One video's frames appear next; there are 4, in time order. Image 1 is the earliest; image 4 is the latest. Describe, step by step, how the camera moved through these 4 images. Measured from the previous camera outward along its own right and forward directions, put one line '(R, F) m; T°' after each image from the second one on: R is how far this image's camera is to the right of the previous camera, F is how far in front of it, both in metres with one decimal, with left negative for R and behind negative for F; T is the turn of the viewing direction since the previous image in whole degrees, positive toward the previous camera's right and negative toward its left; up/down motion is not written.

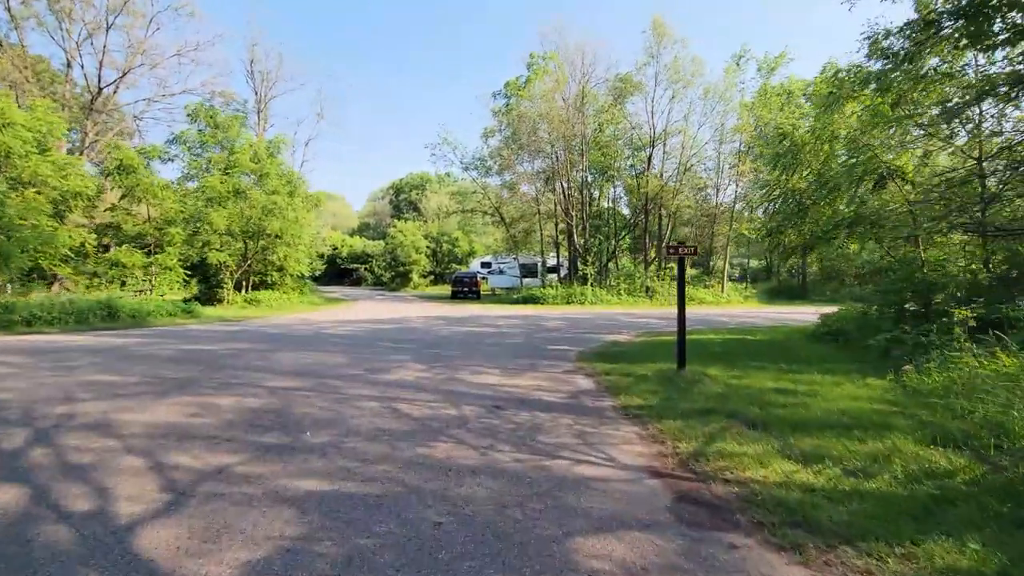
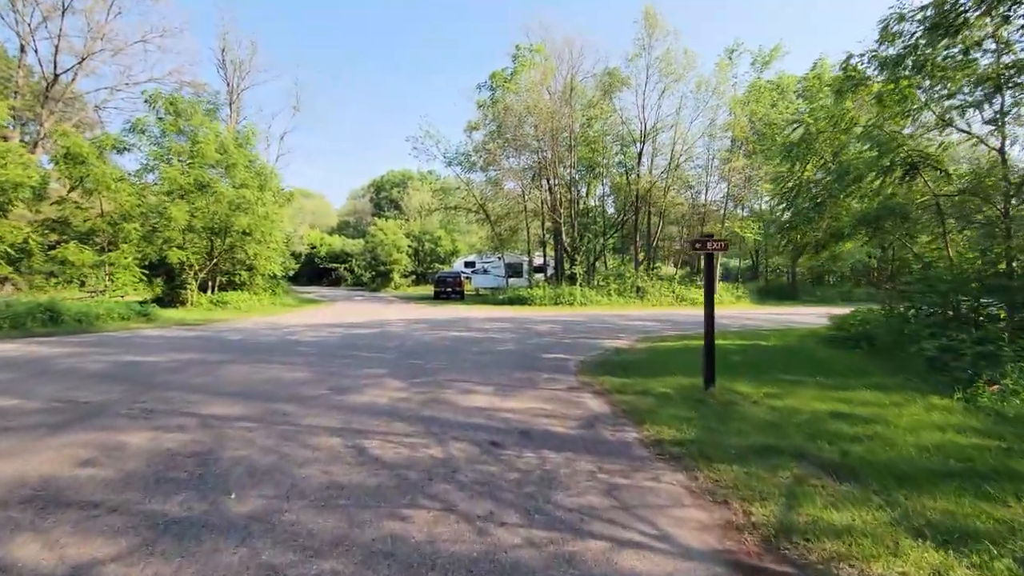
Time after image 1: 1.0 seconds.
(-0.2, +1.3) m; +2°
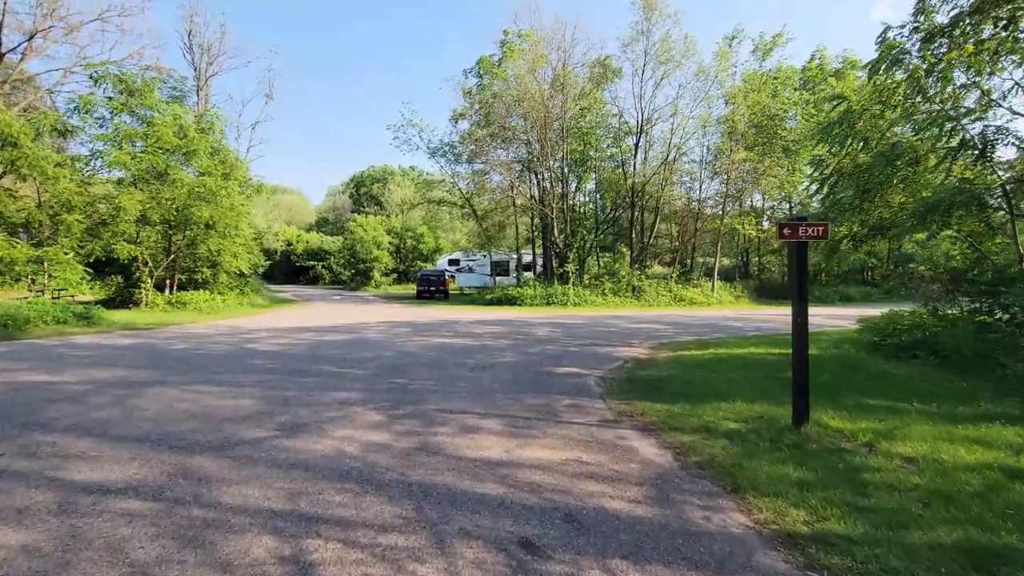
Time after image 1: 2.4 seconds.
(-0.4, +1.8) m; +2°
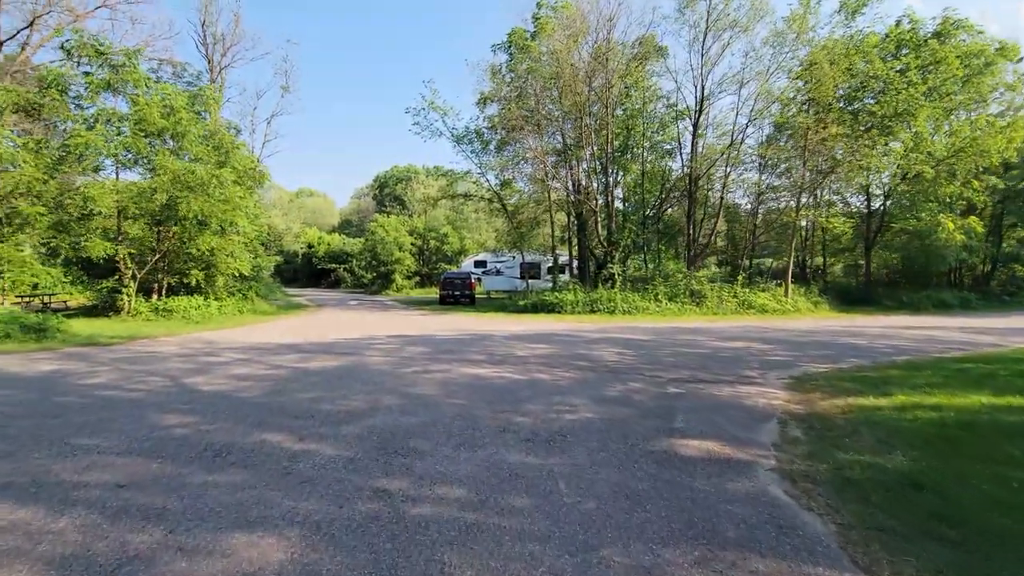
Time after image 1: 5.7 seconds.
(-0.6, +3.6) m; -3°
